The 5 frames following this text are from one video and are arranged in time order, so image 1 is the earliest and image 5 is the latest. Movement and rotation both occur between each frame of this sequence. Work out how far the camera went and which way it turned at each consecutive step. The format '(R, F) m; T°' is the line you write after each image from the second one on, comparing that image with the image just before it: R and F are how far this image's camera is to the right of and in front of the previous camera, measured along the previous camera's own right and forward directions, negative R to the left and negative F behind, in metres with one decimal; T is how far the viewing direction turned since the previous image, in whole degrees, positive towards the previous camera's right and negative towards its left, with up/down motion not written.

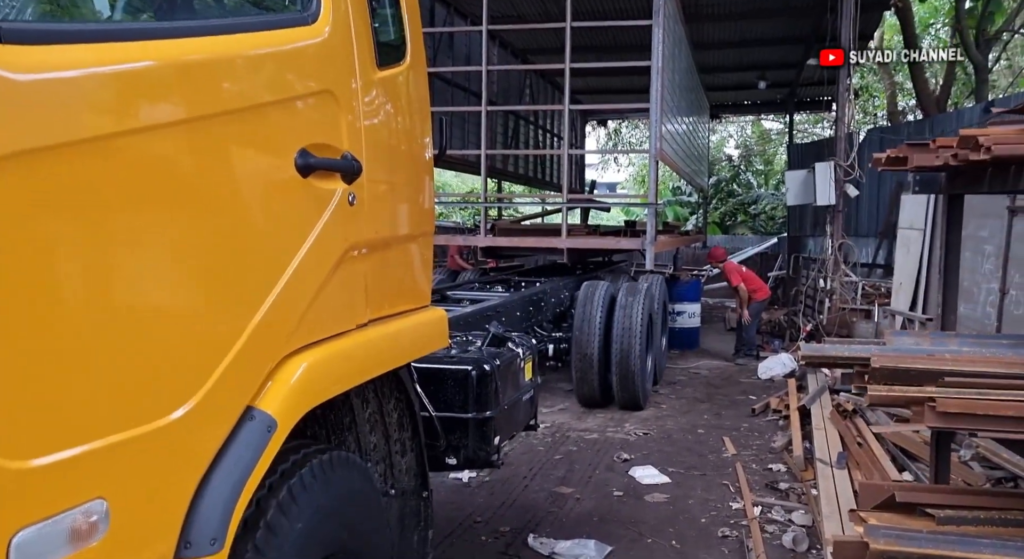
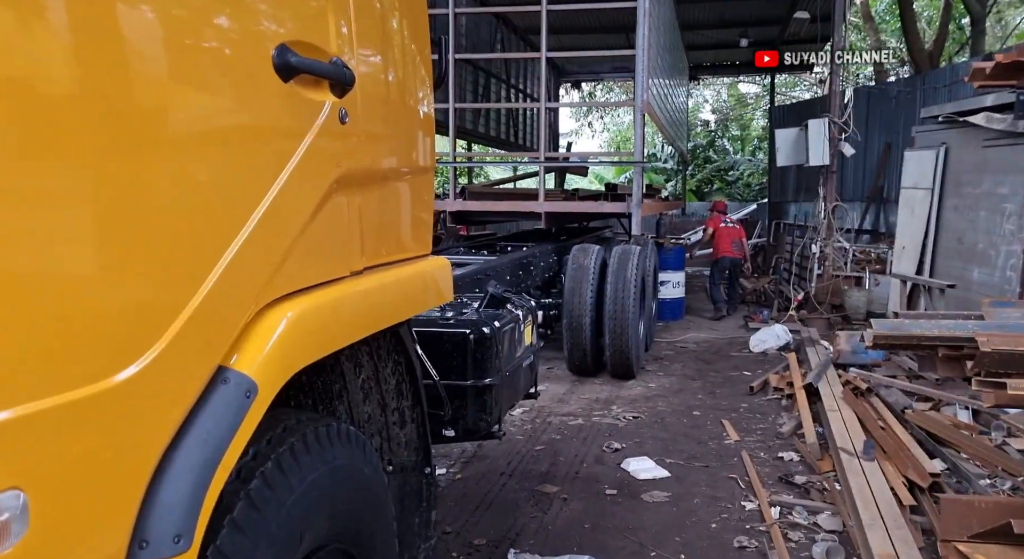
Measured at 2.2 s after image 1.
(0.0, +0.8) m; +2°
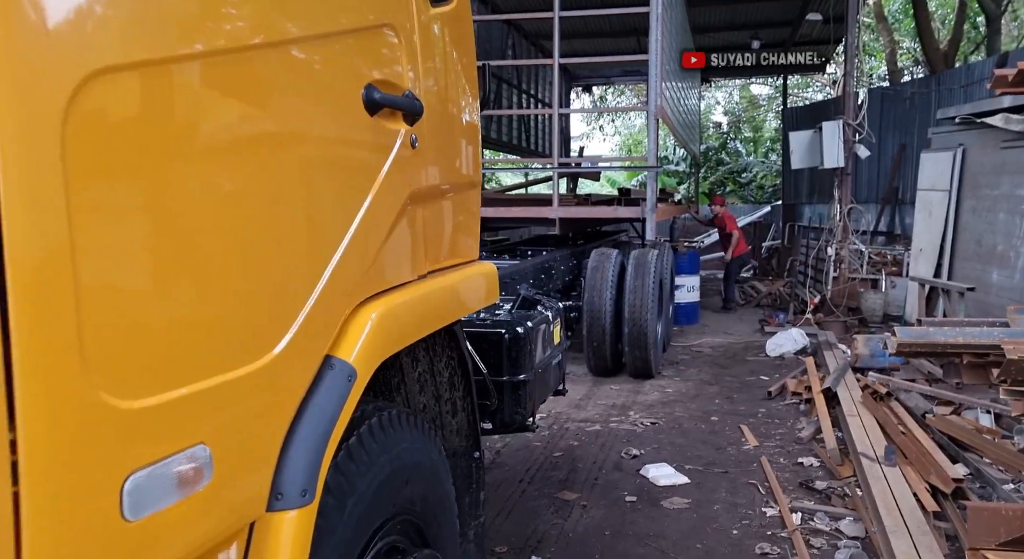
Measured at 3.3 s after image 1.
(0.0, 0.0) m; -1°
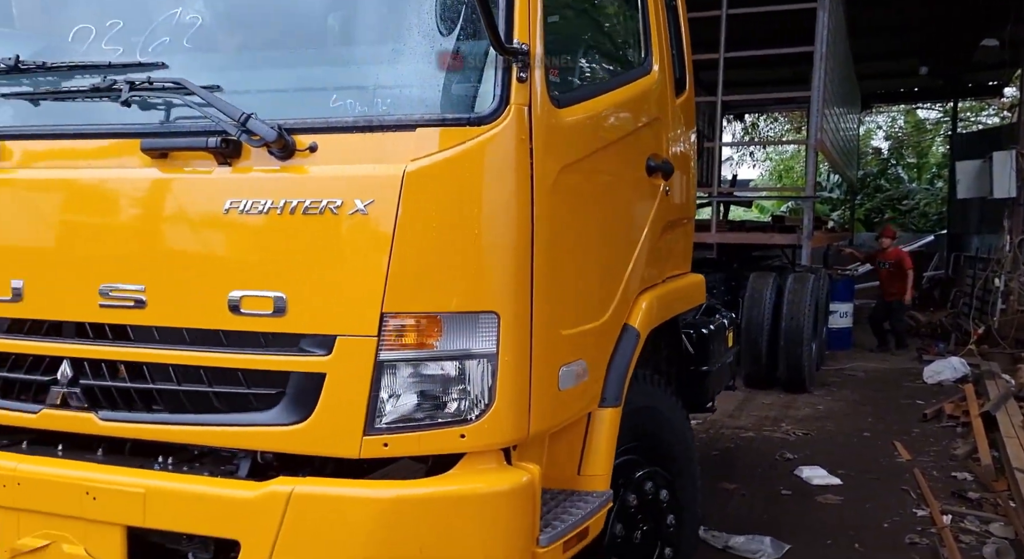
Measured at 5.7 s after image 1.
(-0.2, -0.8) m; -10°
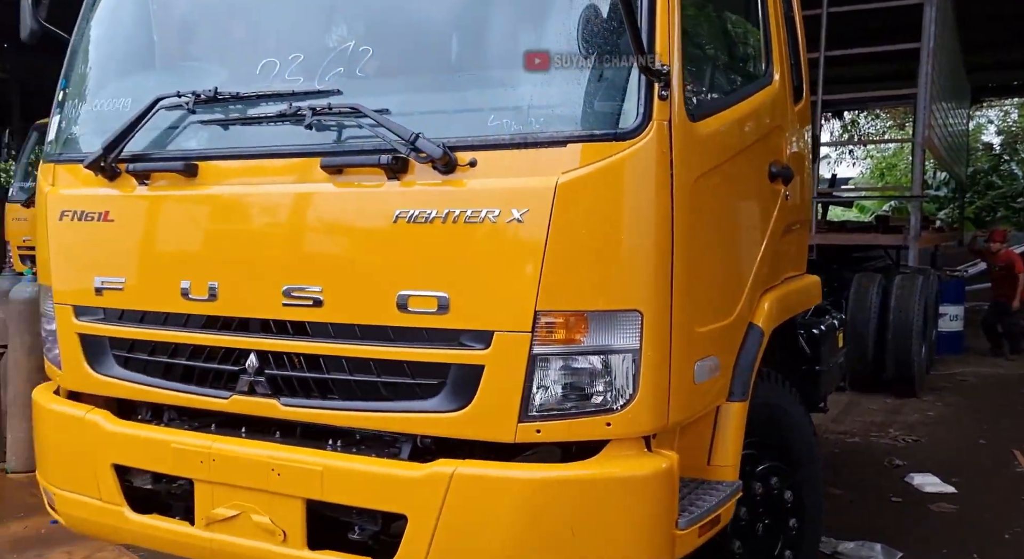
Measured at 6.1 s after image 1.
(-0.1, -0.2) m; -6°
